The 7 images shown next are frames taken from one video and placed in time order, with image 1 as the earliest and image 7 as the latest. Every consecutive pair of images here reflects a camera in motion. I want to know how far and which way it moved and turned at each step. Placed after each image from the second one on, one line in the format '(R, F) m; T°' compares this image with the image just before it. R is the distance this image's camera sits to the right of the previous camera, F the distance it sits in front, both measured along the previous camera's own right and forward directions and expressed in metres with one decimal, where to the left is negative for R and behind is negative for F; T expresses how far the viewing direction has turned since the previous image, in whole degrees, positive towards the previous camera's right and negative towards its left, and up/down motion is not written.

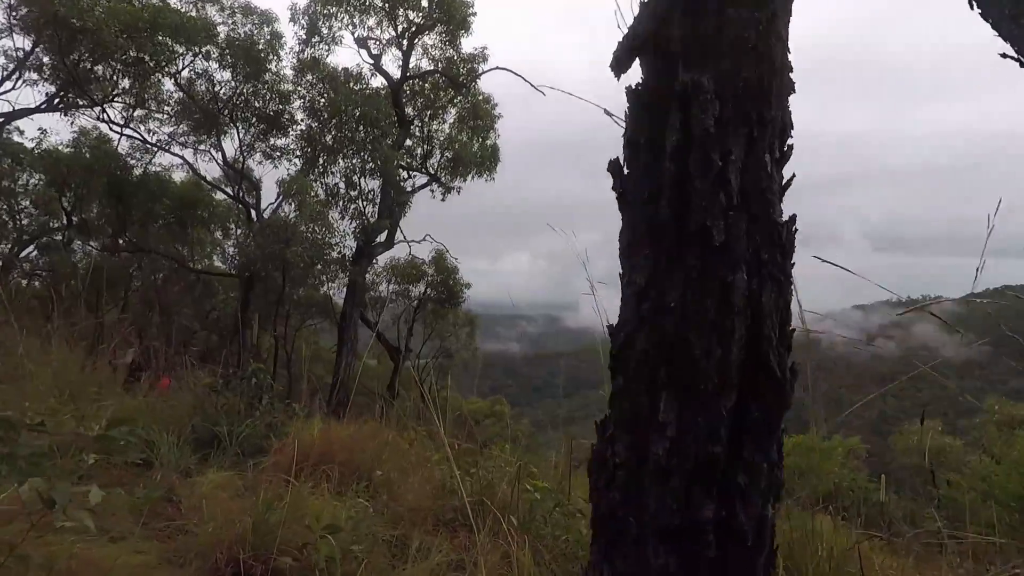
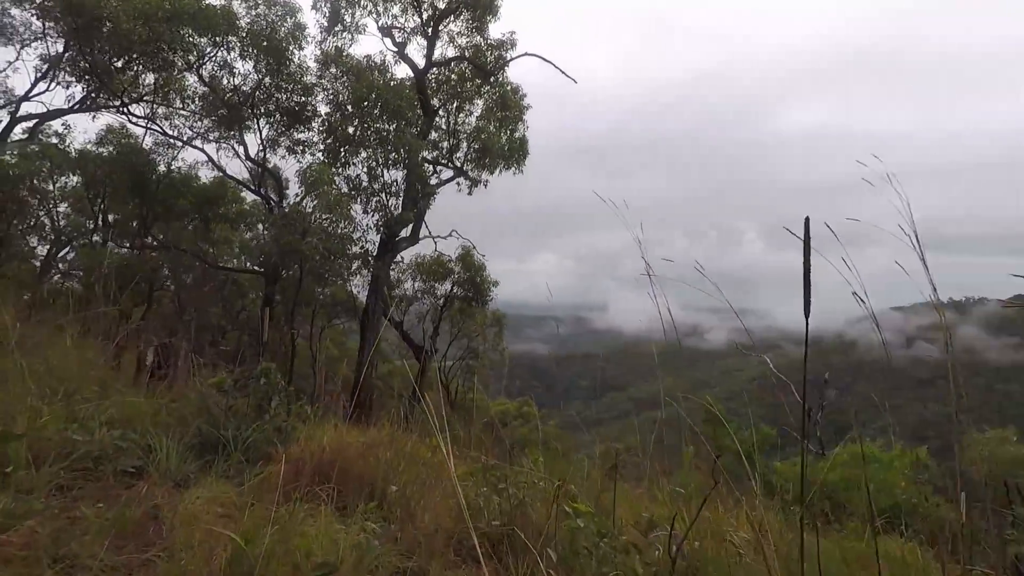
(0.0, +0.4) m; -2°
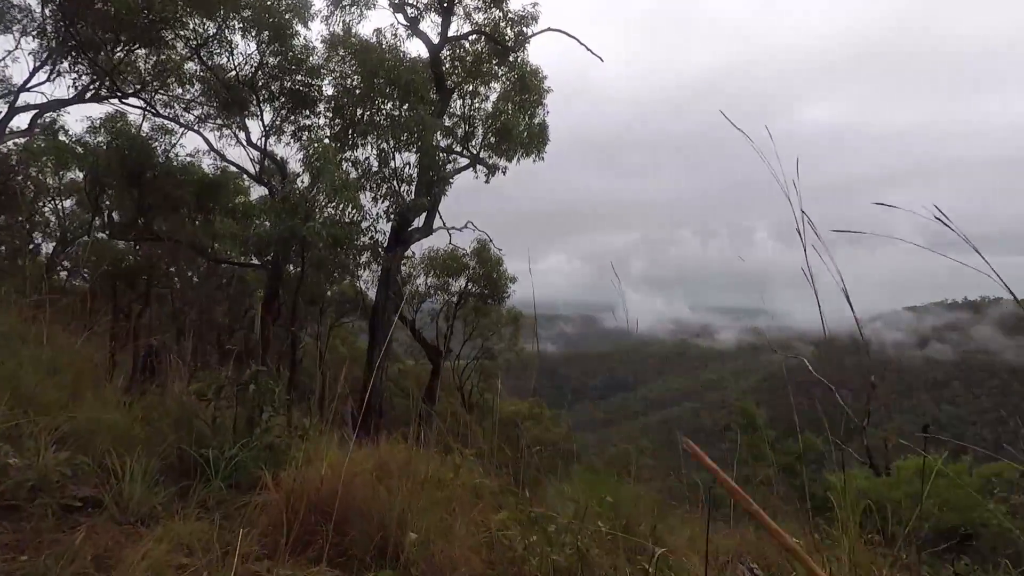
(-0.1, +0.6) m; -1°
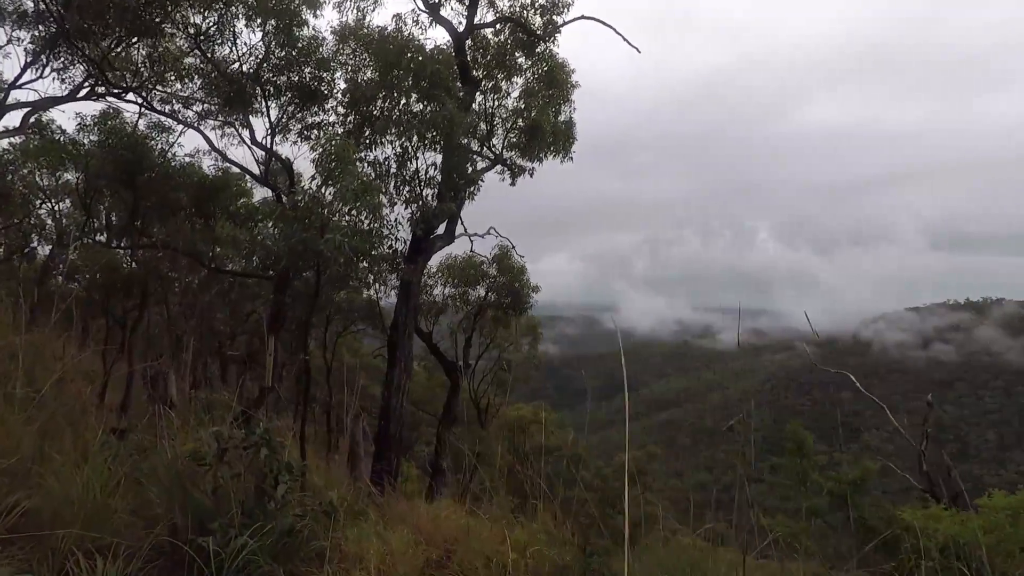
(-0.3, +0.6) m; 0°
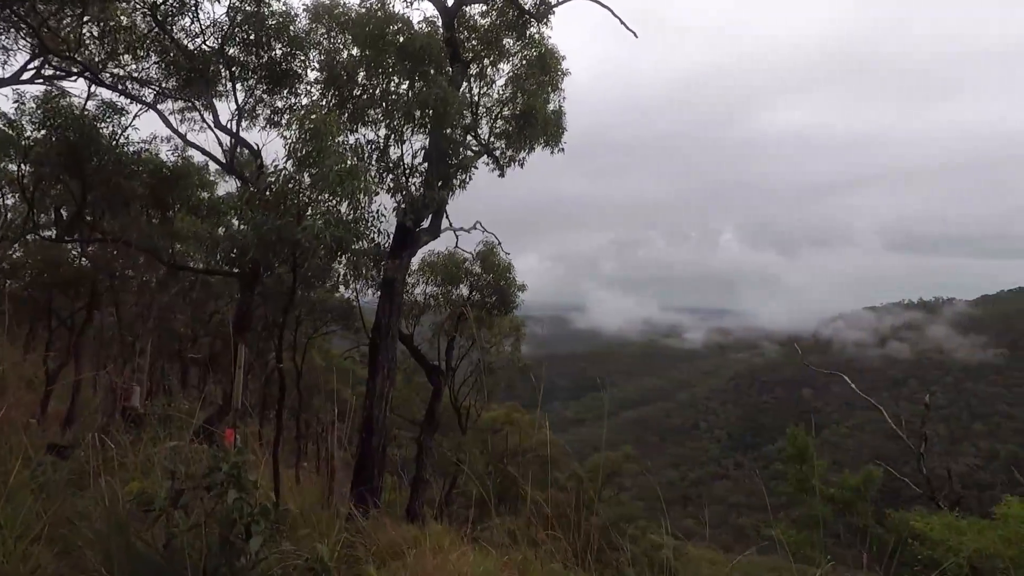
(-0.2, +0.5) m; +3°
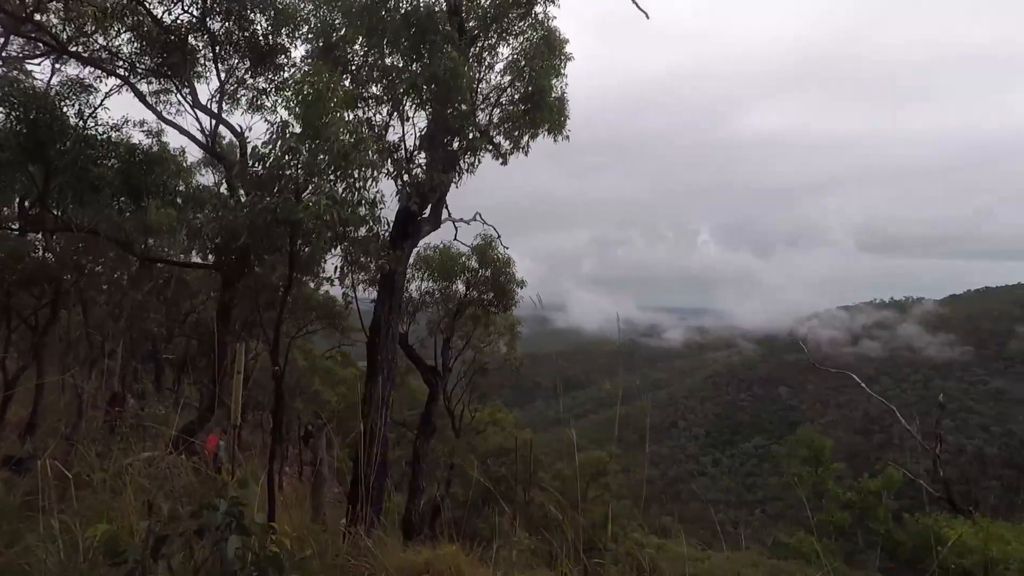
(-0.2, +0.4) m; +2°
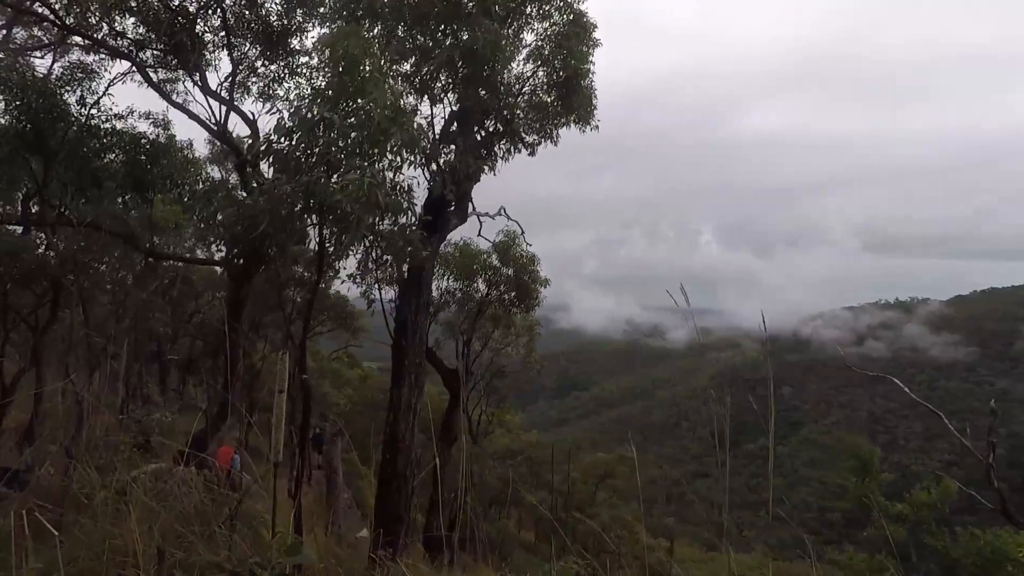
(-0.2, +0.4) m; 0°
